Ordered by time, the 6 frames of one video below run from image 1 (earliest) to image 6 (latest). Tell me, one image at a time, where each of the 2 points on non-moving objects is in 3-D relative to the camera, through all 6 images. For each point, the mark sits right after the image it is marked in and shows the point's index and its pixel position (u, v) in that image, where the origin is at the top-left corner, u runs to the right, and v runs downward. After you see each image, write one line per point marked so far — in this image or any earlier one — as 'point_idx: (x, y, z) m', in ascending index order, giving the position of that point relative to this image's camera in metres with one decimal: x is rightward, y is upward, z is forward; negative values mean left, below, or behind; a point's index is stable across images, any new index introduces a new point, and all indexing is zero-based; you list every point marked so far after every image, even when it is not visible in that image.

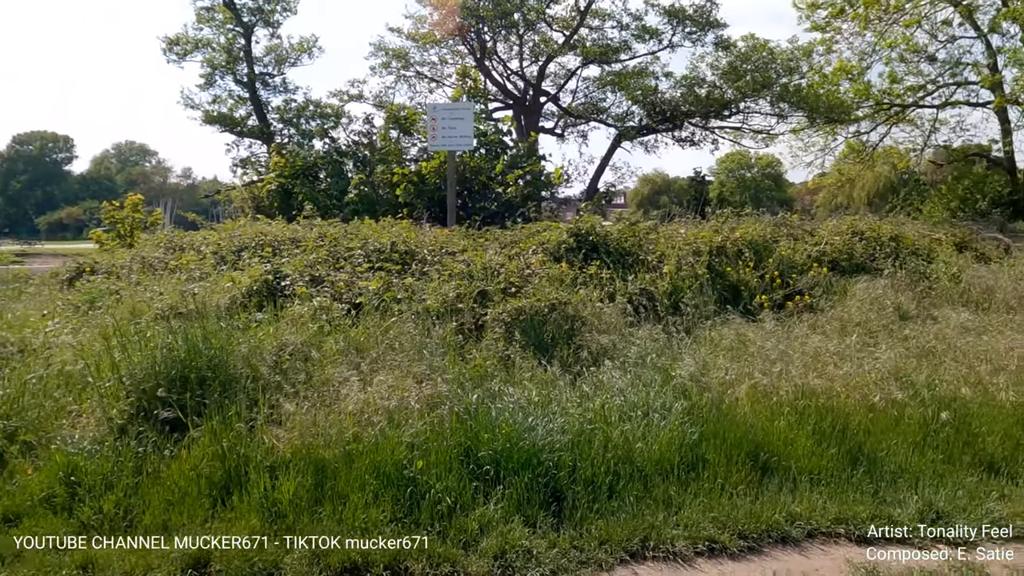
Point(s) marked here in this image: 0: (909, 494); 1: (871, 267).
0: (+2.3, -1.2, +4.4) m
1: (+4.3, +0.3, +9.1) m
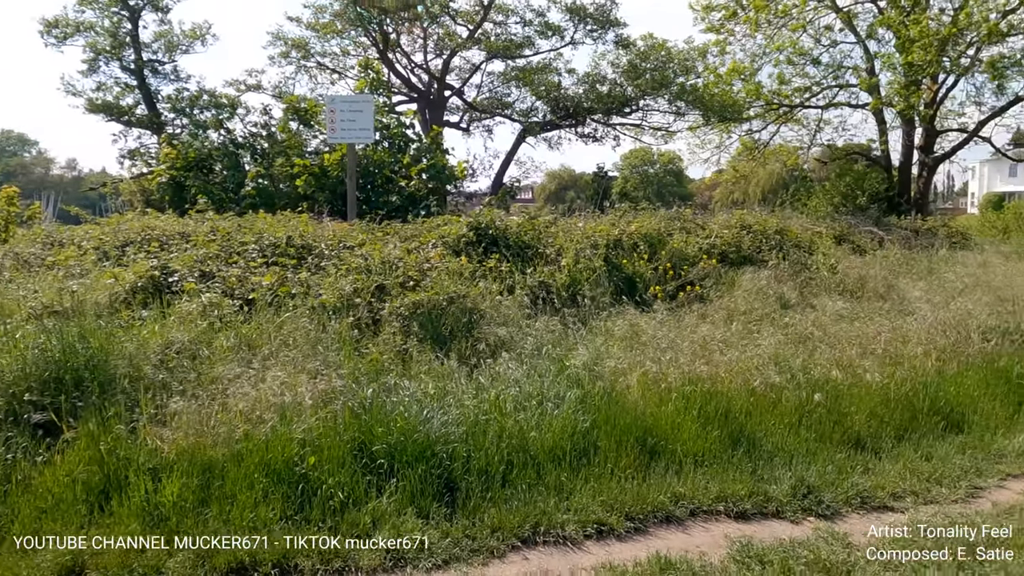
0: (+1.7, -1.1, +4.7) m
1: (+3.1, +0.4, +9.6) m
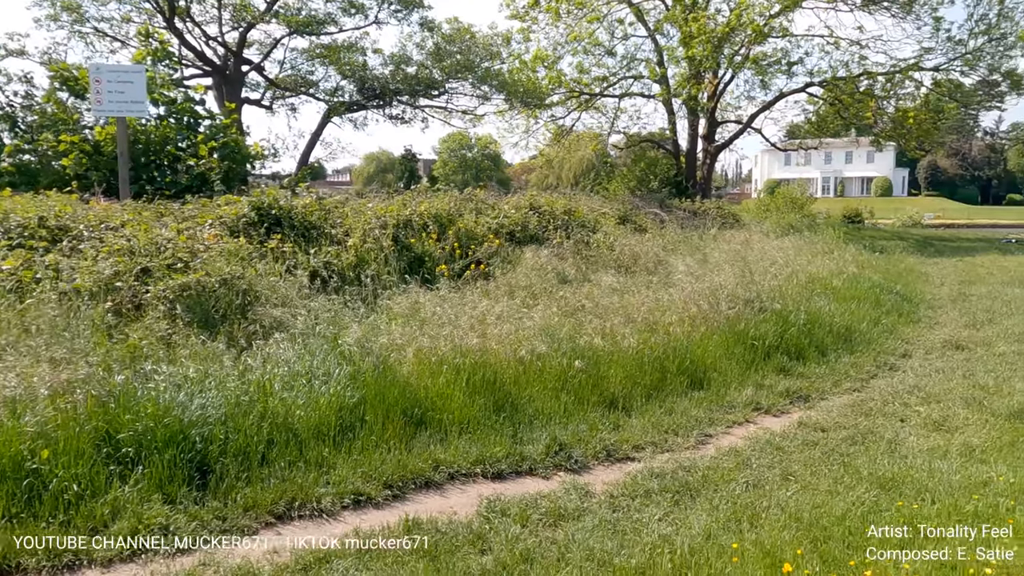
0: (+0.2, -0.9, +5.0) m
1: (+0.4, +0.7, +10.1) m
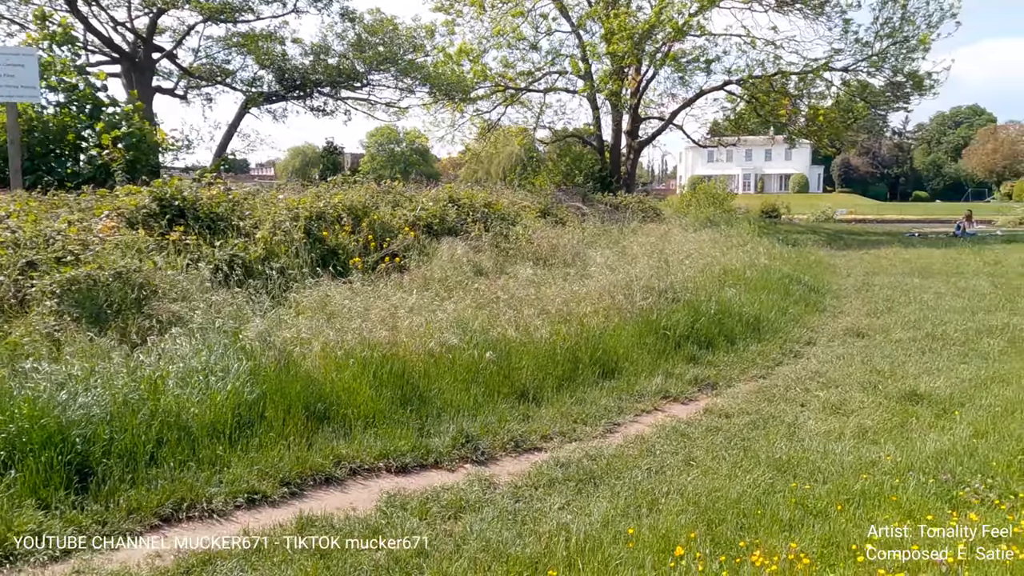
0: (-0.4, -0.9, +4.9) m
1: (-0.7, +0.8, +10.0) m
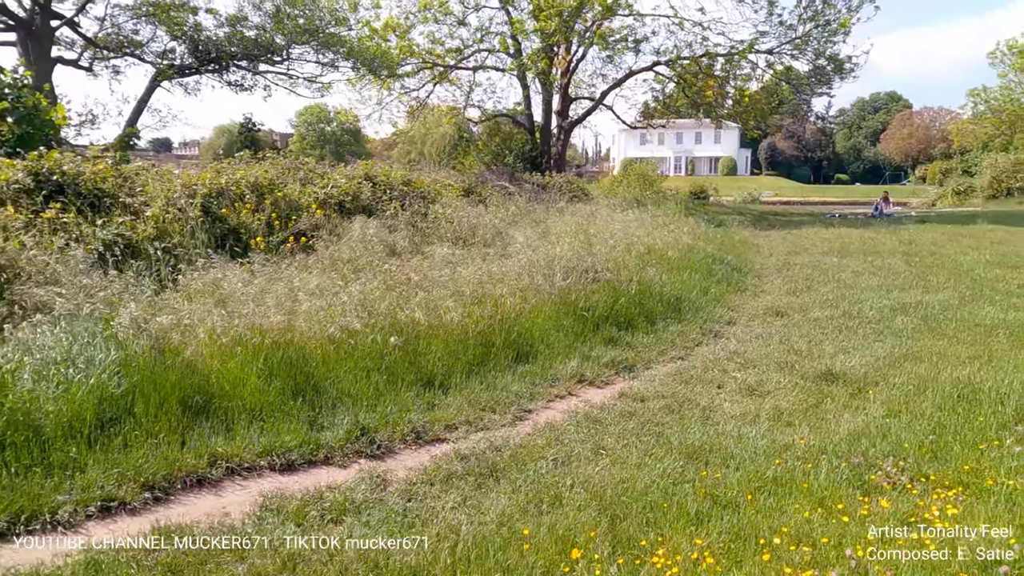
0: (-1.0, -0.8, +4.6) m
1: (-1.7, +1.0, +9.5) m
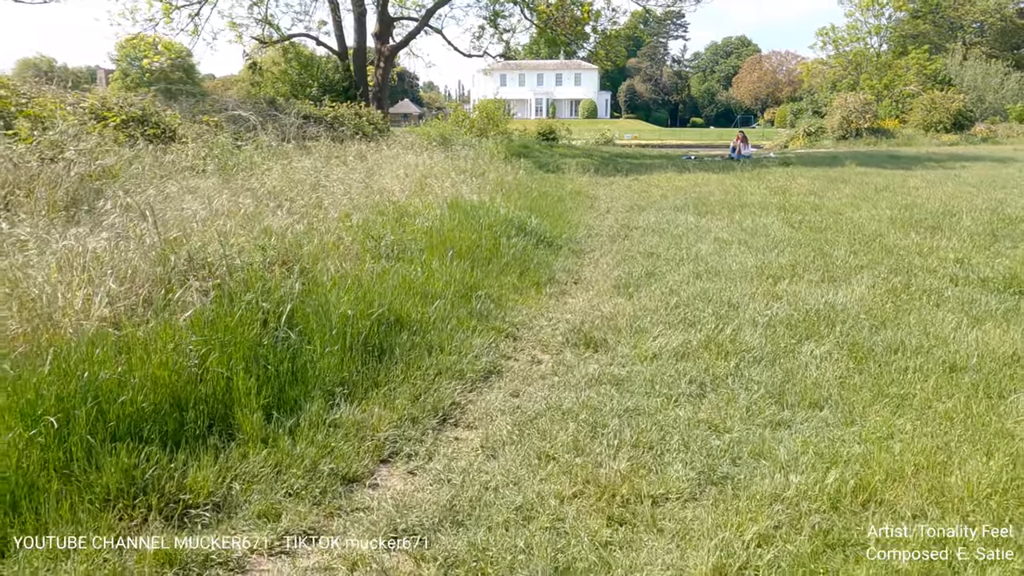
0: (-2.8, -1.2, +0.1) m
1: (-4.3, +0.9, +4.7) m
